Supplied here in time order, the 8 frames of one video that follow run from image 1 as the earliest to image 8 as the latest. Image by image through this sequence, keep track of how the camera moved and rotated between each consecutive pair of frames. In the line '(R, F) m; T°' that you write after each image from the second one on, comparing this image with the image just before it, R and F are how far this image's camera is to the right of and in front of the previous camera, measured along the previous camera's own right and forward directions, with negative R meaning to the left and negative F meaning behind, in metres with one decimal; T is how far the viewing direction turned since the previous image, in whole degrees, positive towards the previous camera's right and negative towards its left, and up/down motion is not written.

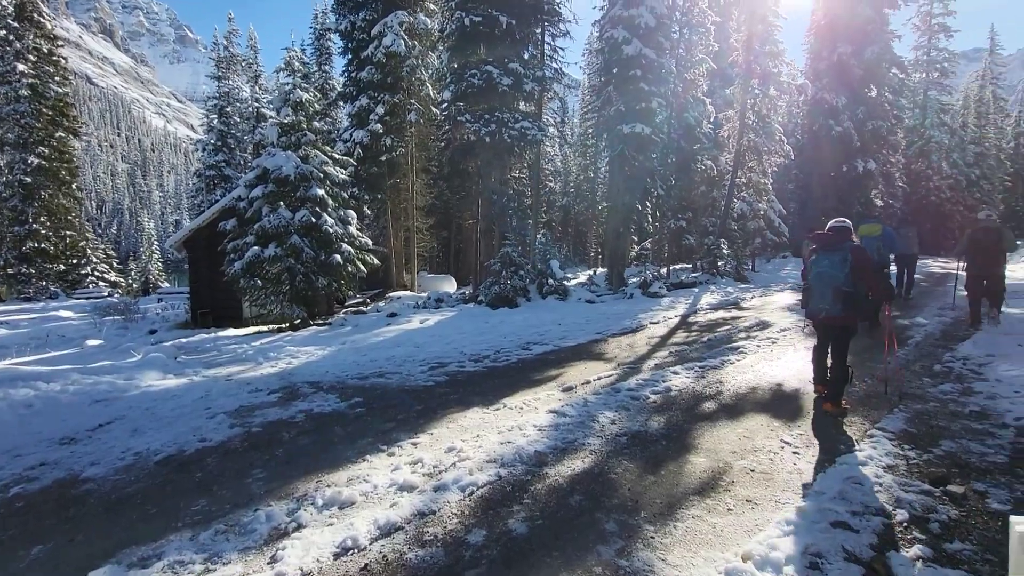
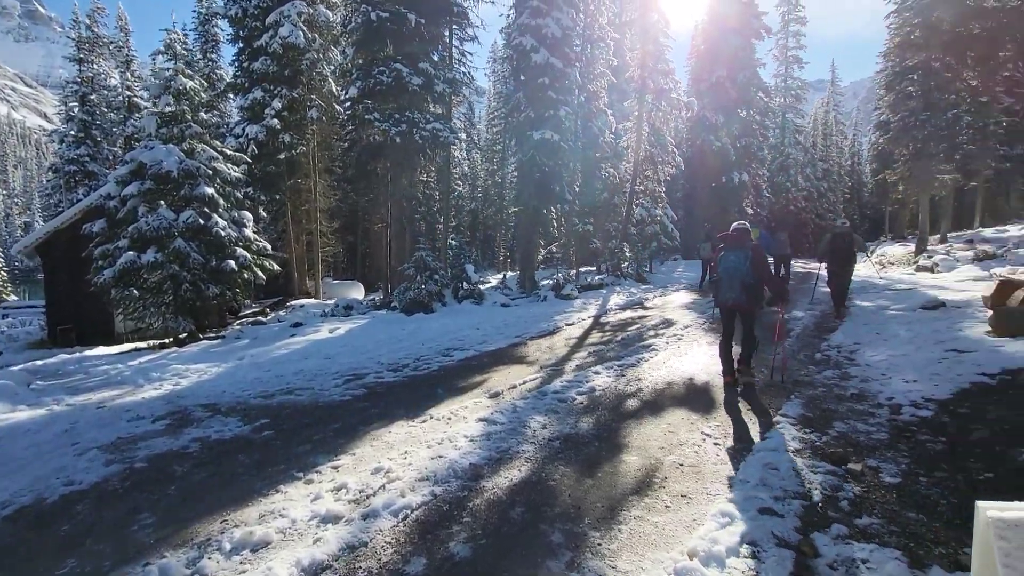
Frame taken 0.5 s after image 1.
(-0.2, +0.2) m; +11°
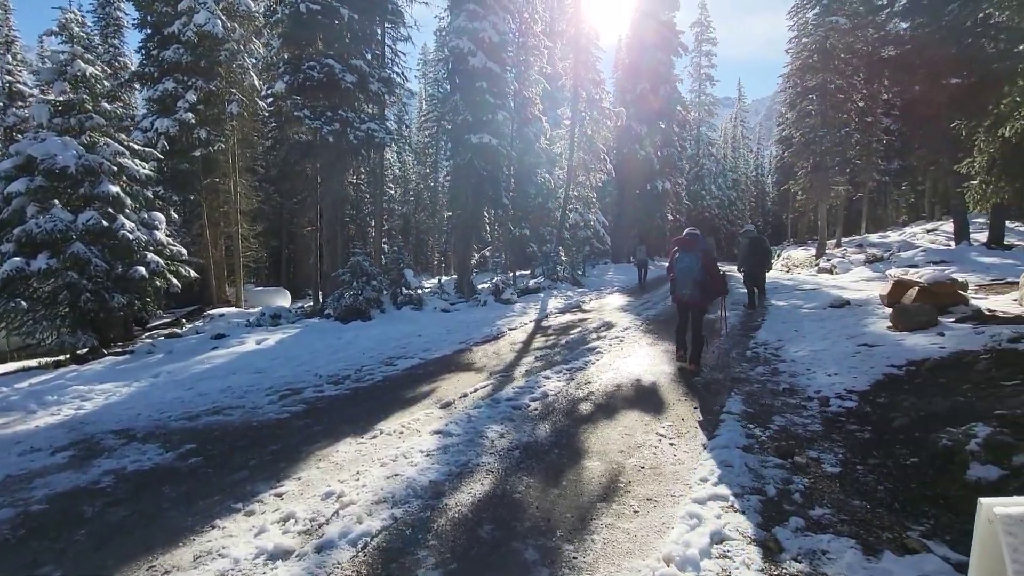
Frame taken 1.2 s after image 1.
(-0.2, +0.2) m; +8°
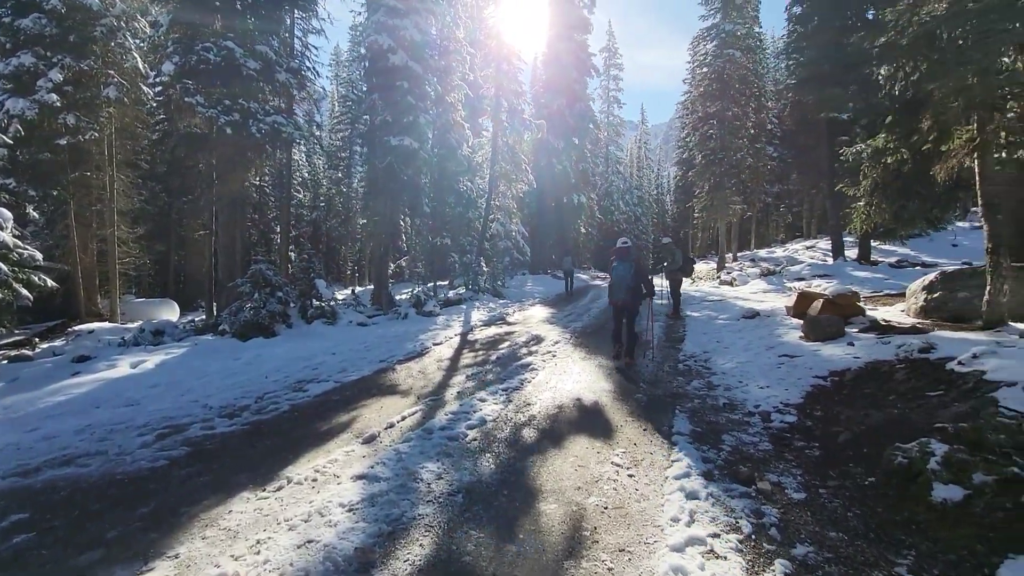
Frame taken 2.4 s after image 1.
(-0.2, +0.6) m; +10°
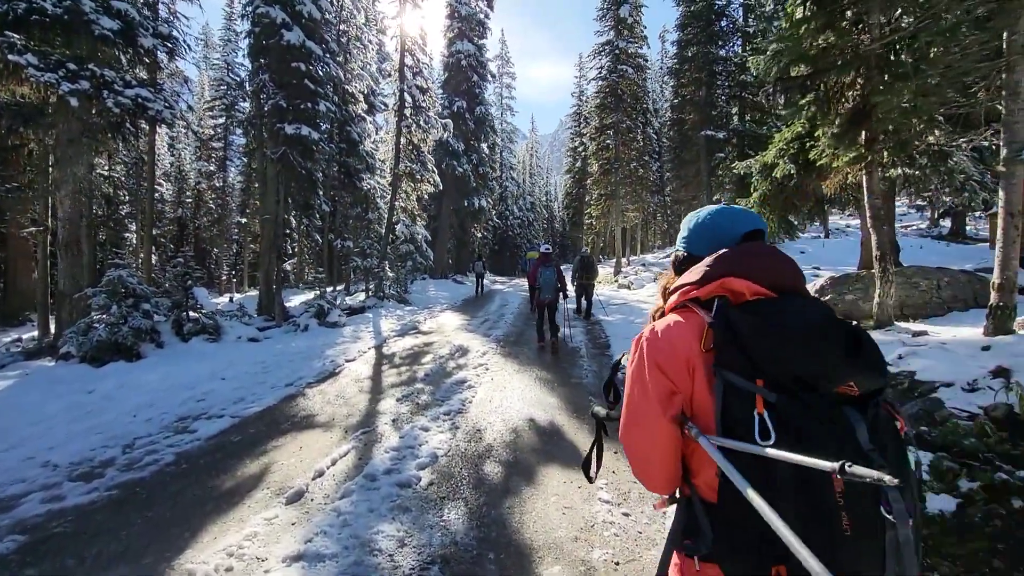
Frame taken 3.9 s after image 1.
(-0.6, +0.8) m; +12°
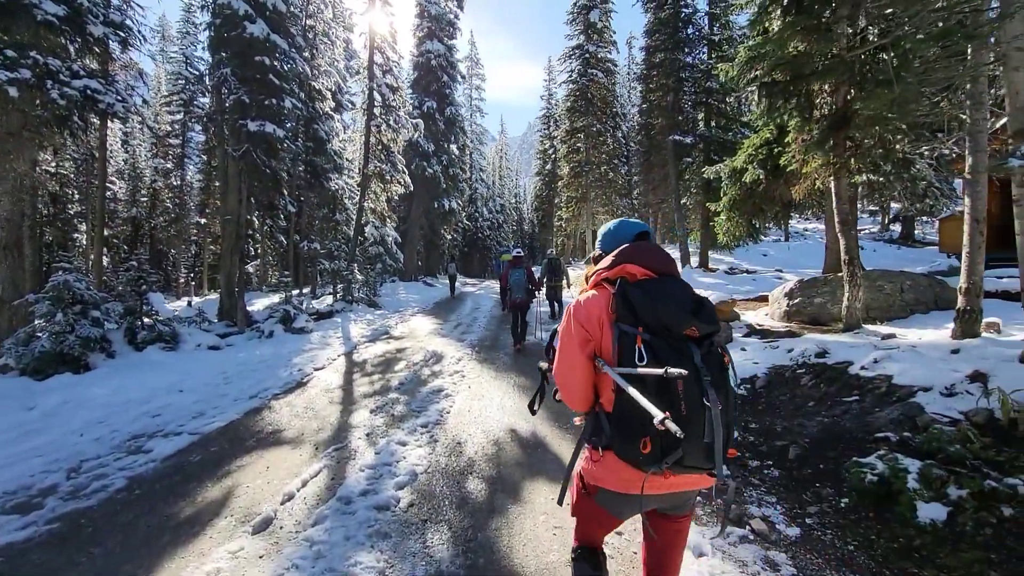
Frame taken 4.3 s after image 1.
(-0.1, +0.2) m; +4°
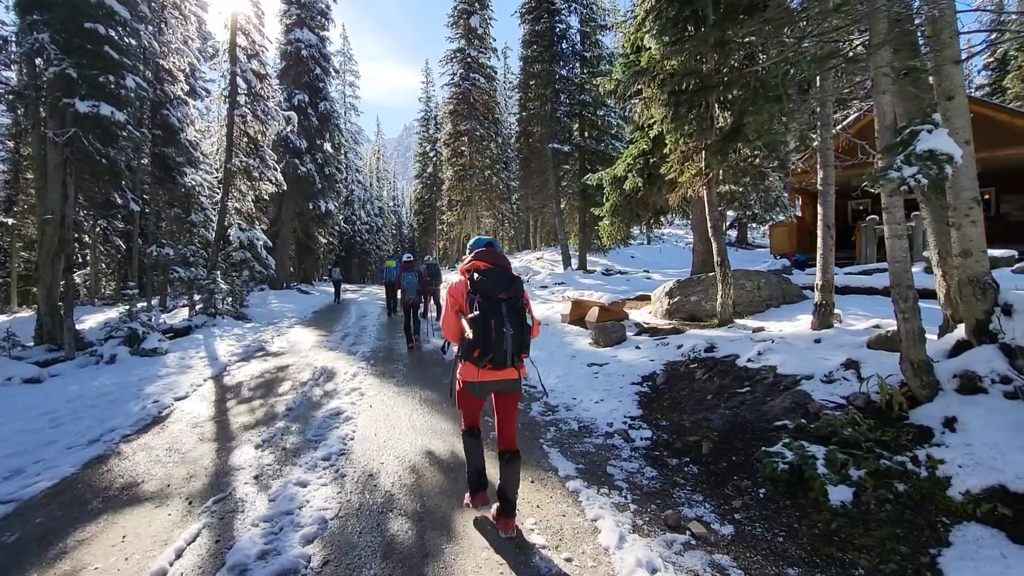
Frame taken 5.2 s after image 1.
(-0.3, +0.4) m; +14°
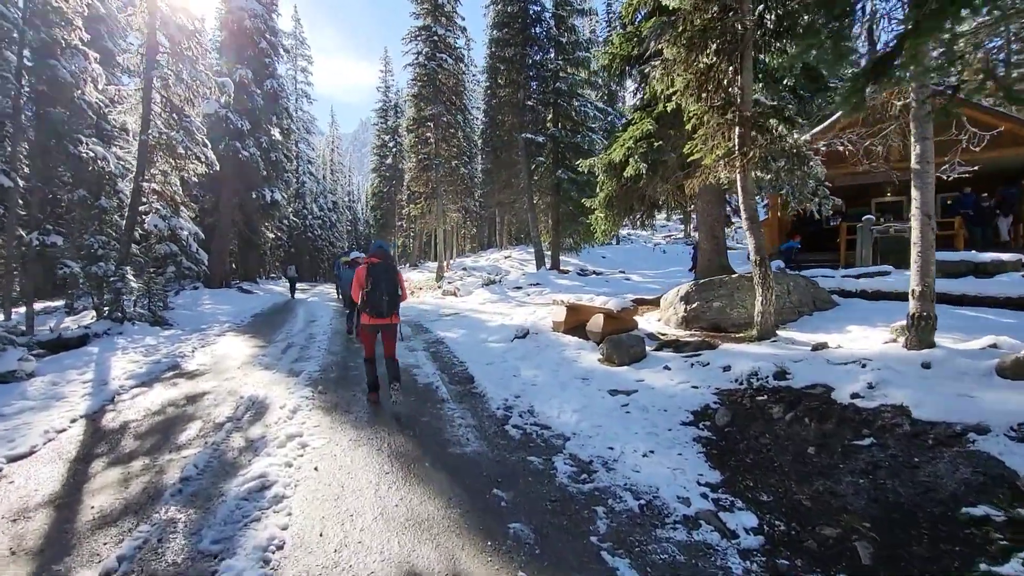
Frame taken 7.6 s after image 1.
(-0.6, +2.2) m; +5°
